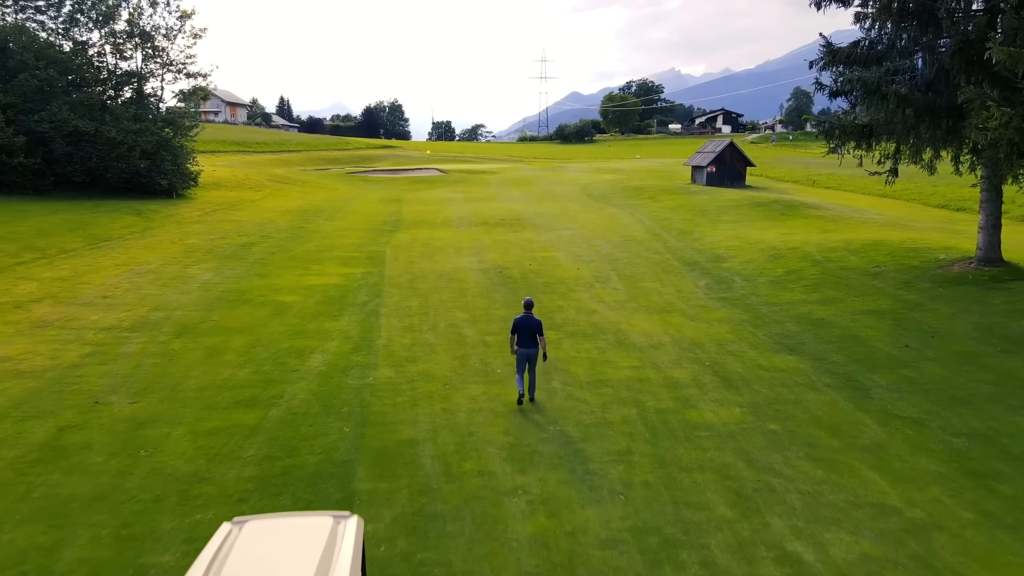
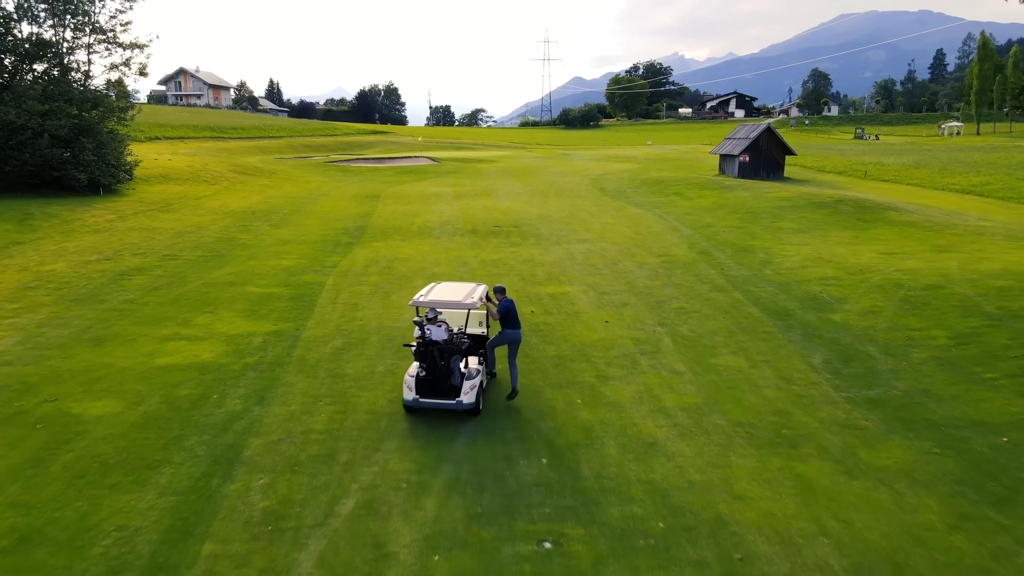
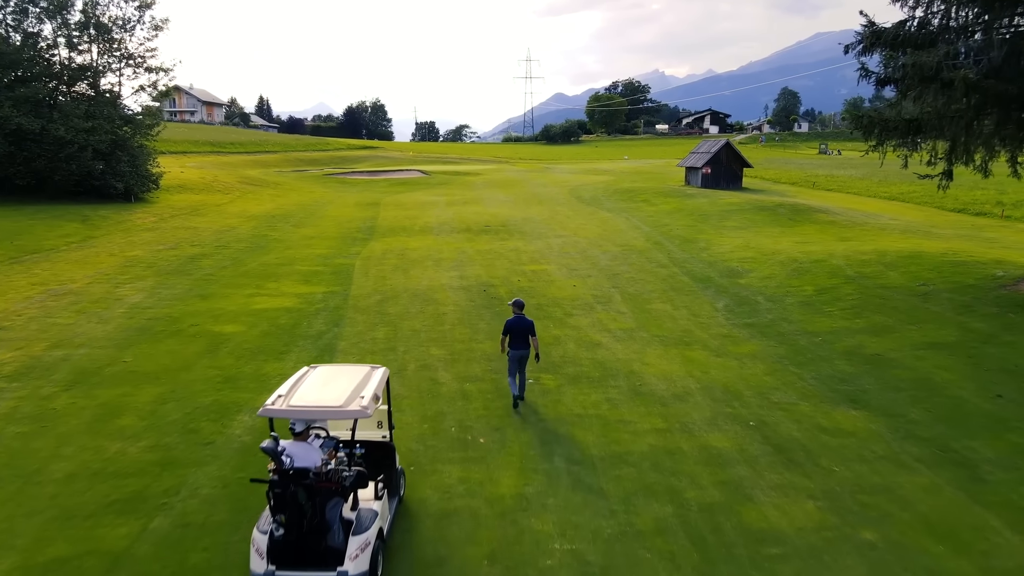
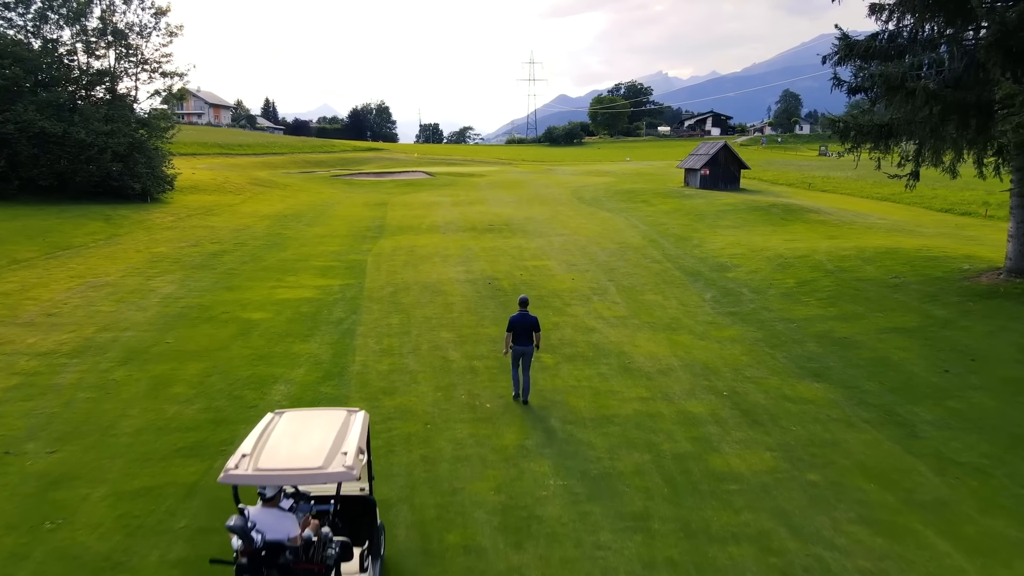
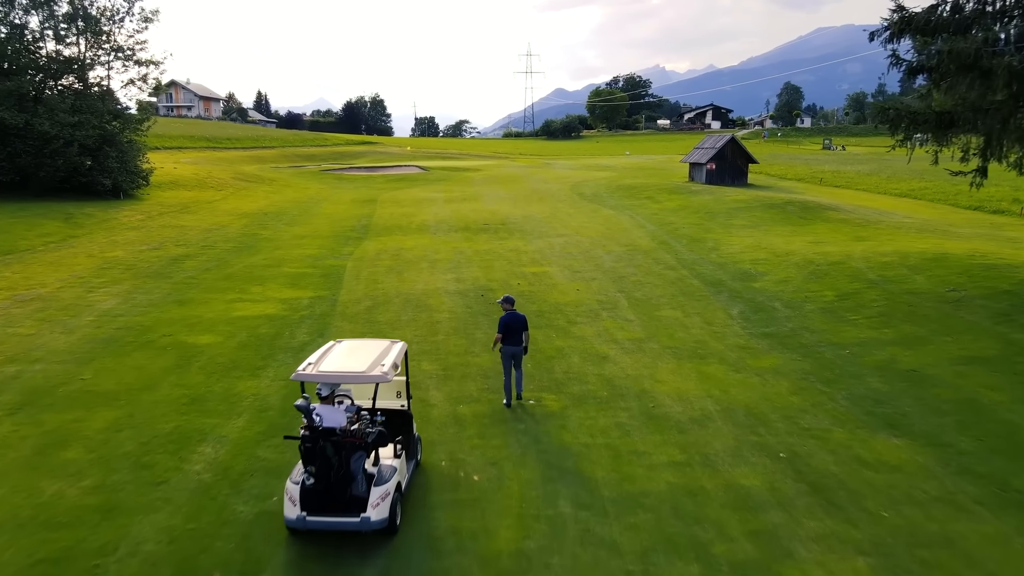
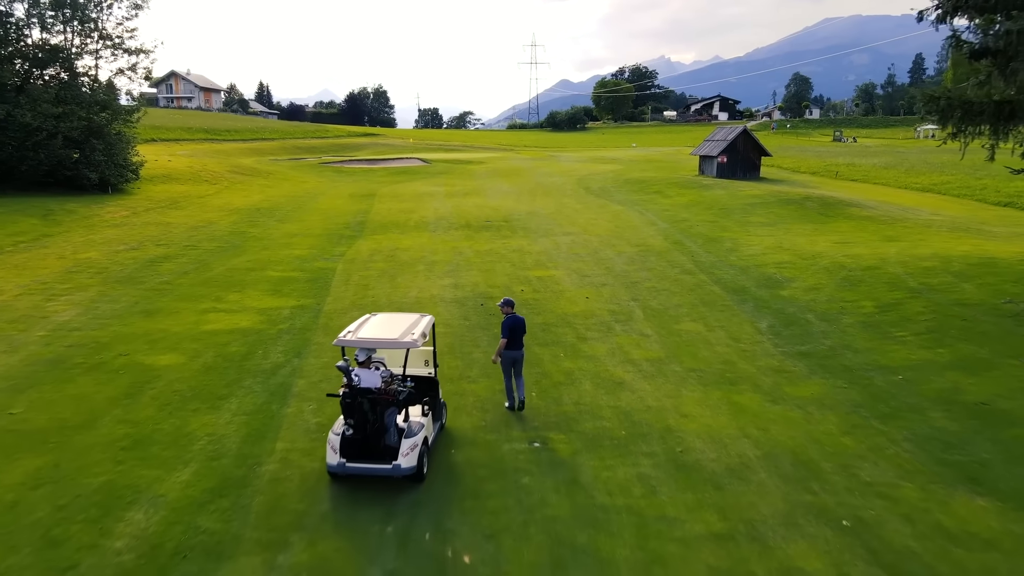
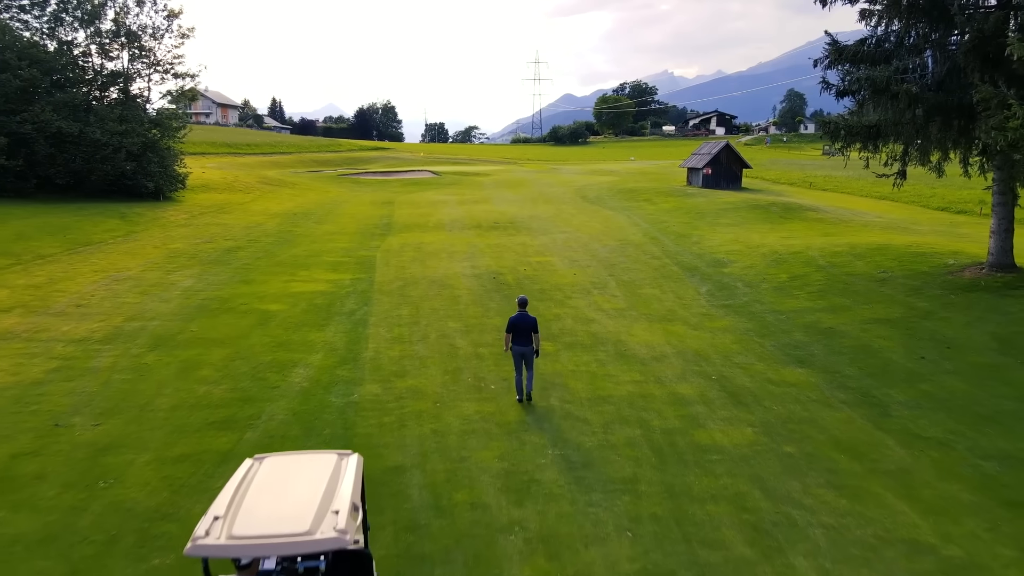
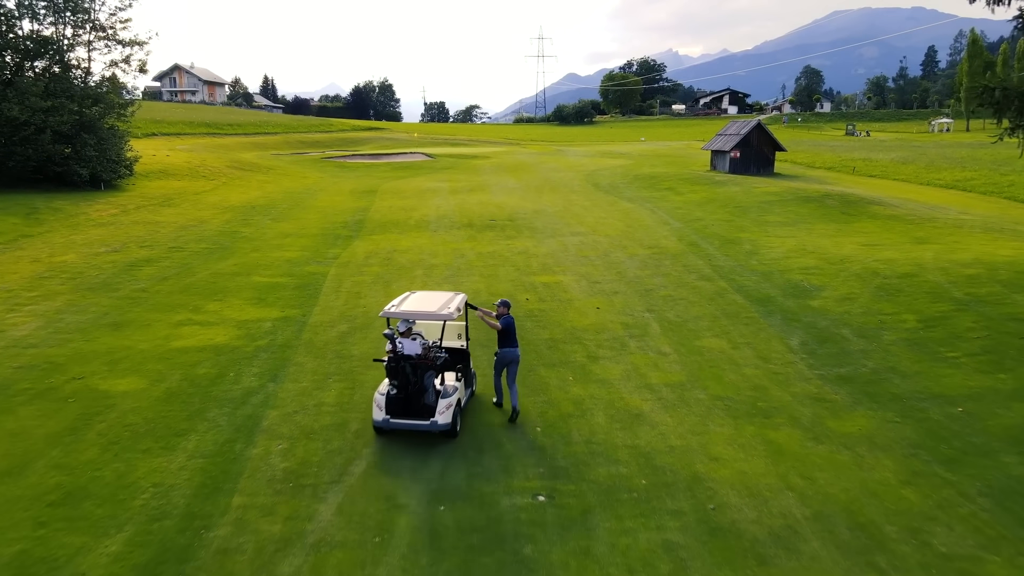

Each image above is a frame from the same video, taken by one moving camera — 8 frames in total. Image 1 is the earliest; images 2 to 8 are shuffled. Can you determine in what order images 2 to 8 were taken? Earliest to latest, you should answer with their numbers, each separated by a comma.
7, 4, 3, 5, 6, 8, 2
